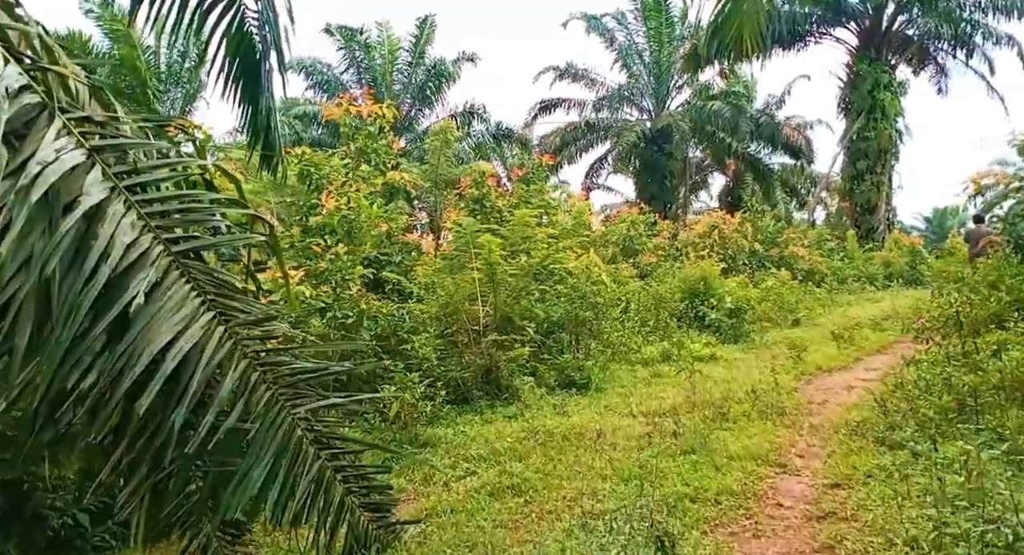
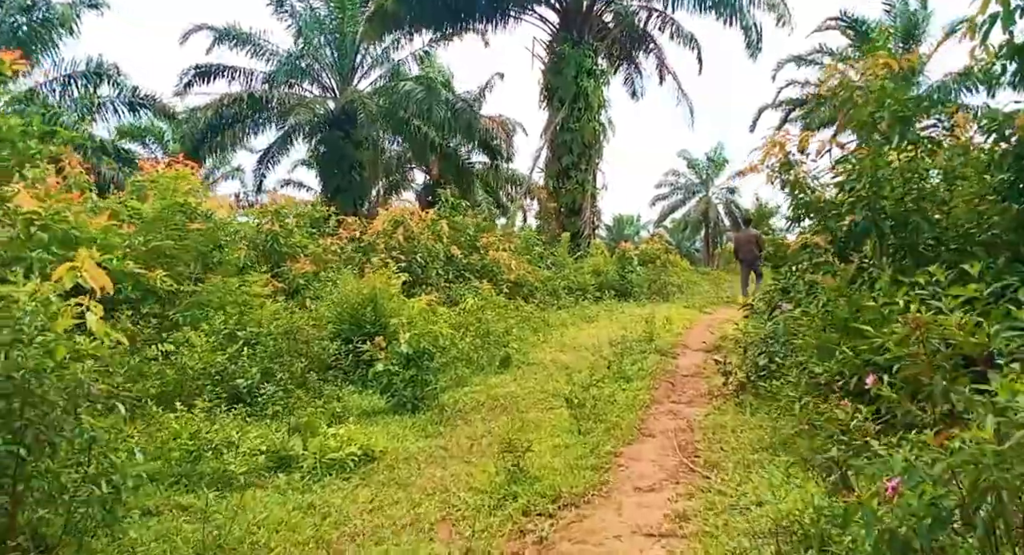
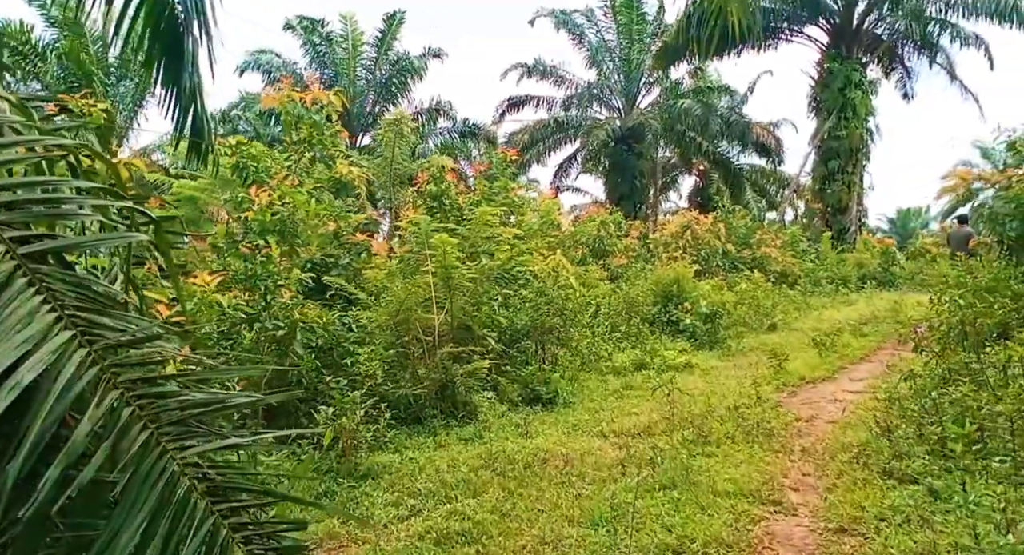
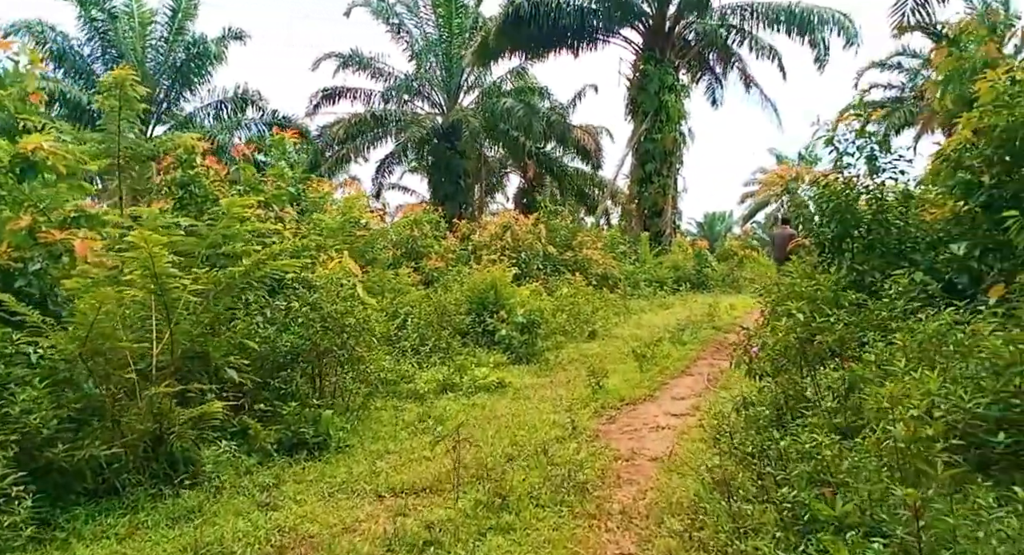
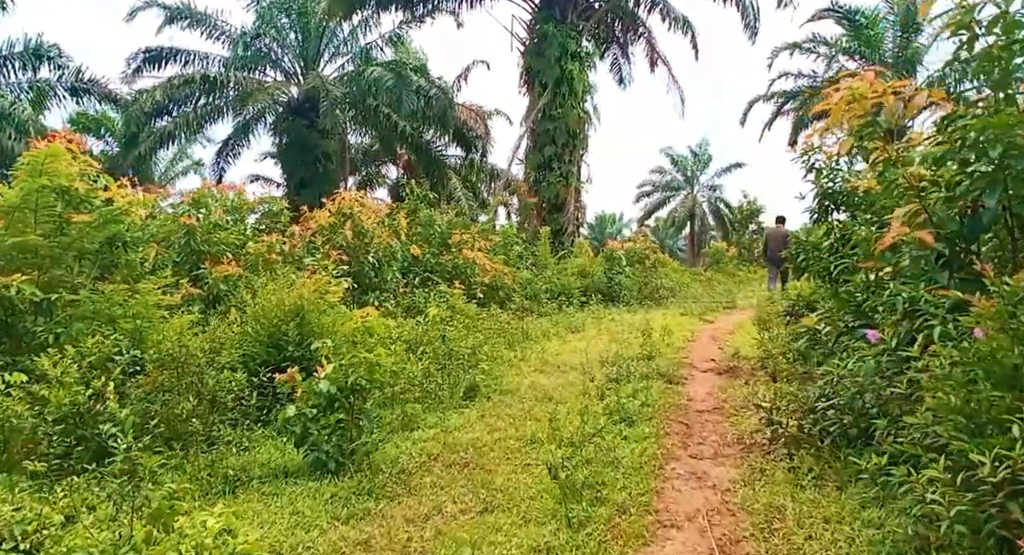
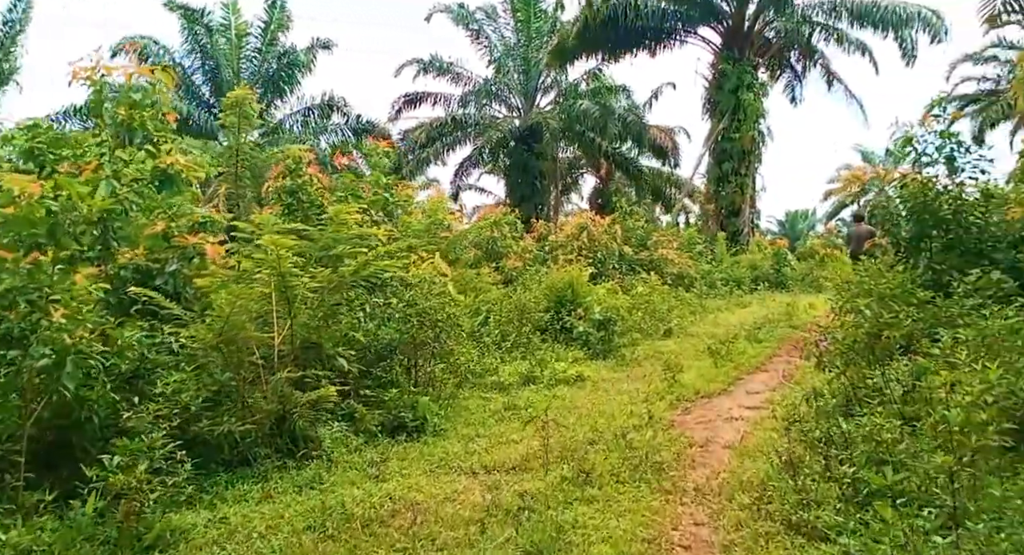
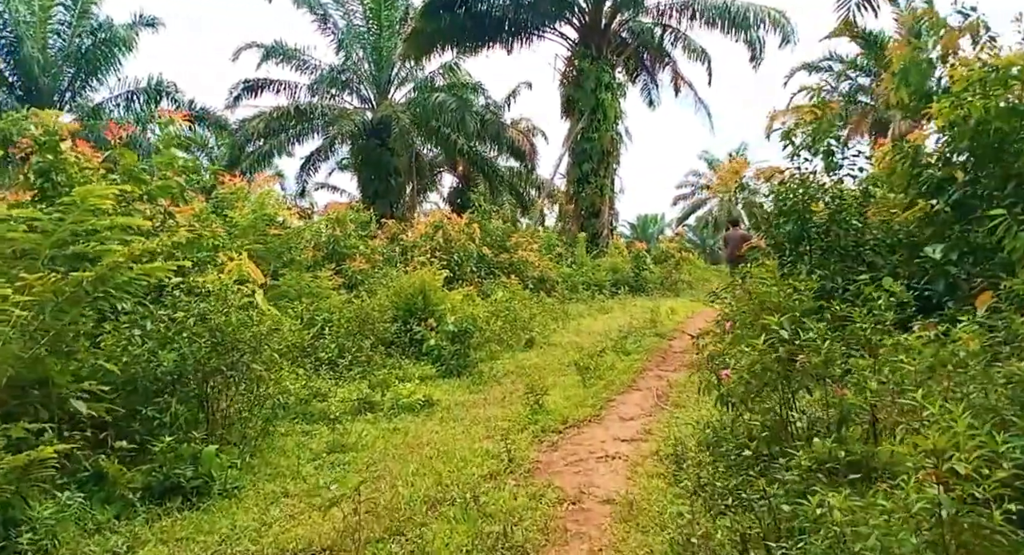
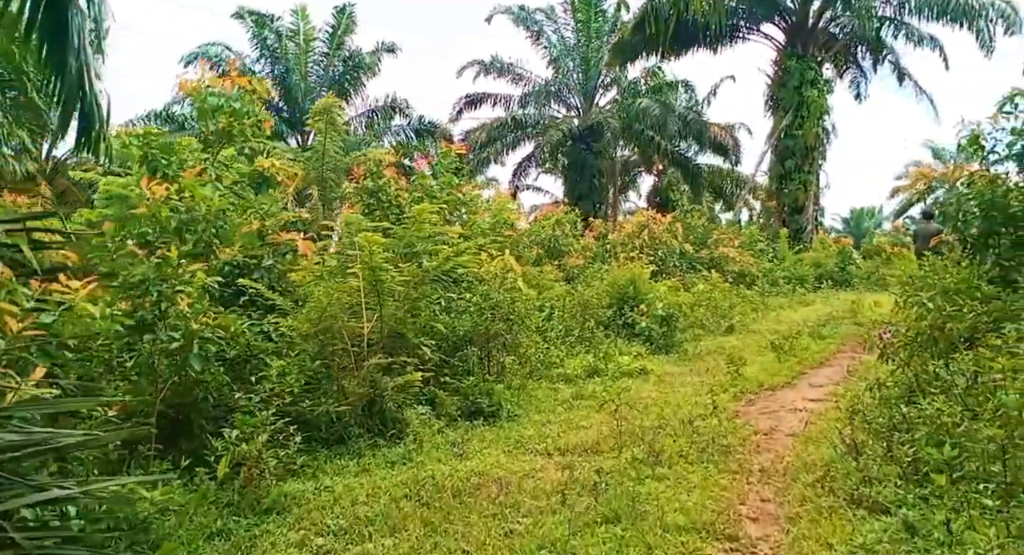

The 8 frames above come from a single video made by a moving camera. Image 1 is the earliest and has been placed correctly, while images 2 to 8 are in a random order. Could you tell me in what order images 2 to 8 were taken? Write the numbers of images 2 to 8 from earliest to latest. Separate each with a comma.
3, 8, 6, 4, 7, 2, 5
